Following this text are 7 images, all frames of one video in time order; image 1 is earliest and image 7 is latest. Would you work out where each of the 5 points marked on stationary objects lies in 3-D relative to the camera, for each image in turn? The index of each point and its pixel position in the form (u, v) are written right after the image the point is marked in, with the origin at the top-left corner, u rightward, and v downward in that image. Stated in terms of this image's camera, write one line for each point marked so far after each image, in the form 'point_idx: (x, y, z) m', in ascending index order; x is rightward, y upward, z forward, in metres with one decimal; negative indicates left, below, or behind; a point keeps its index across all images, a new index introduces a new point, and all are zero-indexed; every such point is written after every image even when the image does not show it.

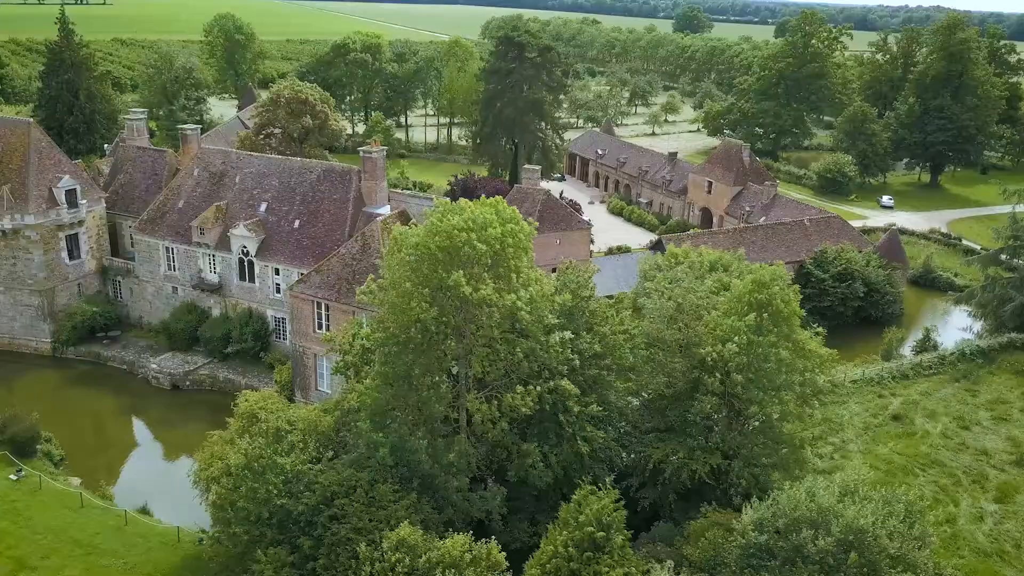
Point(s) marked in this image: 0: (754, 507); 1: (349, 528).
0: (+5.7, -5.2, +19.8) m
1: (-3.8, -5.7, +19.8) m
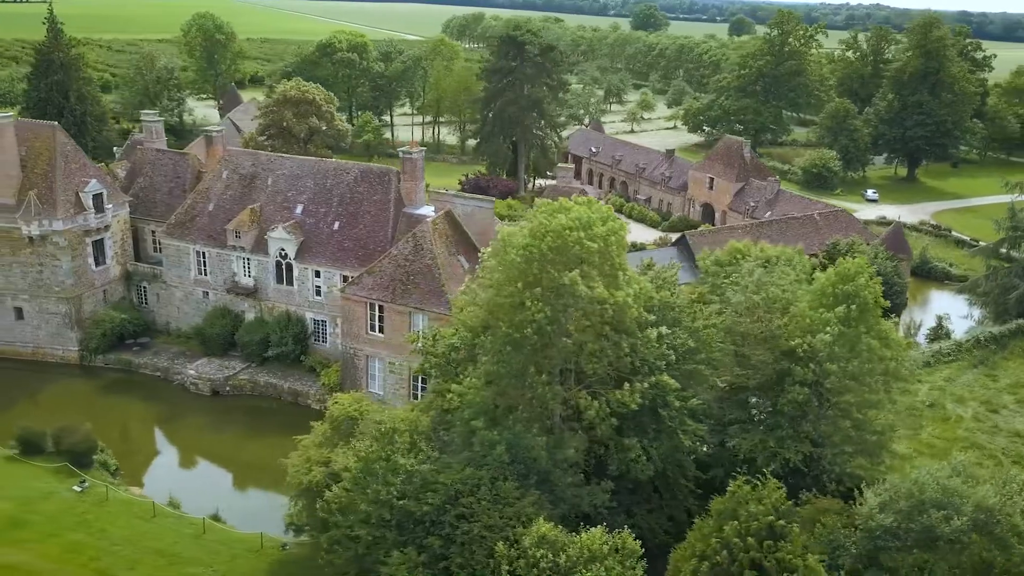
0: (+8.8, -5.0, +20.5) m
1: (-0.7, -5.7, +20.0) m
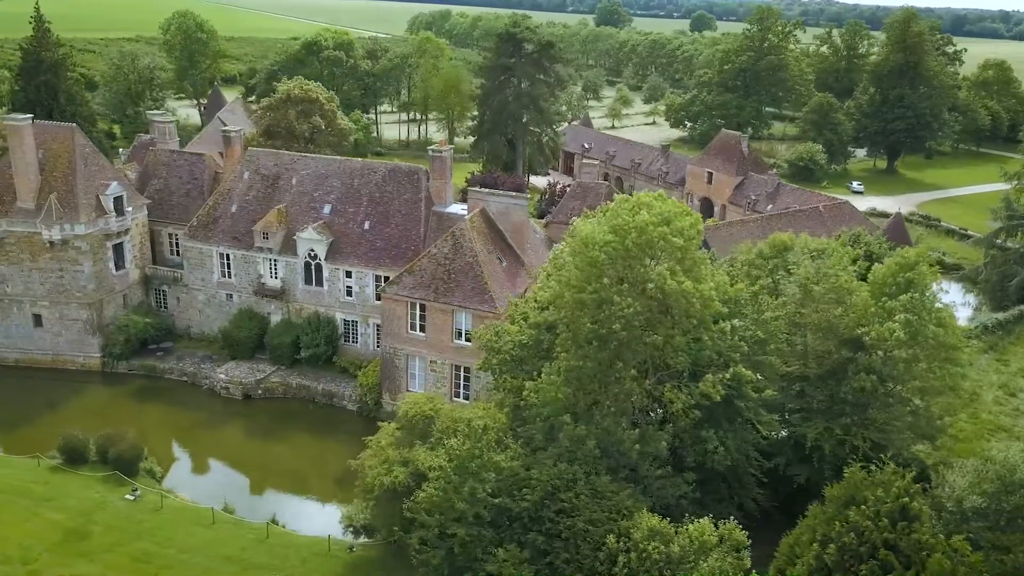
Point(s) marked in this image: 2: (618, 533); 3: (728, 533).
0: (+11.2, -4.7, +21.2) m
1: (+1.7, -5.6, +20.2) m
2: (+2.5, -5.8, +20.0) m
3: (+5.0, -5.7, +19.4) m
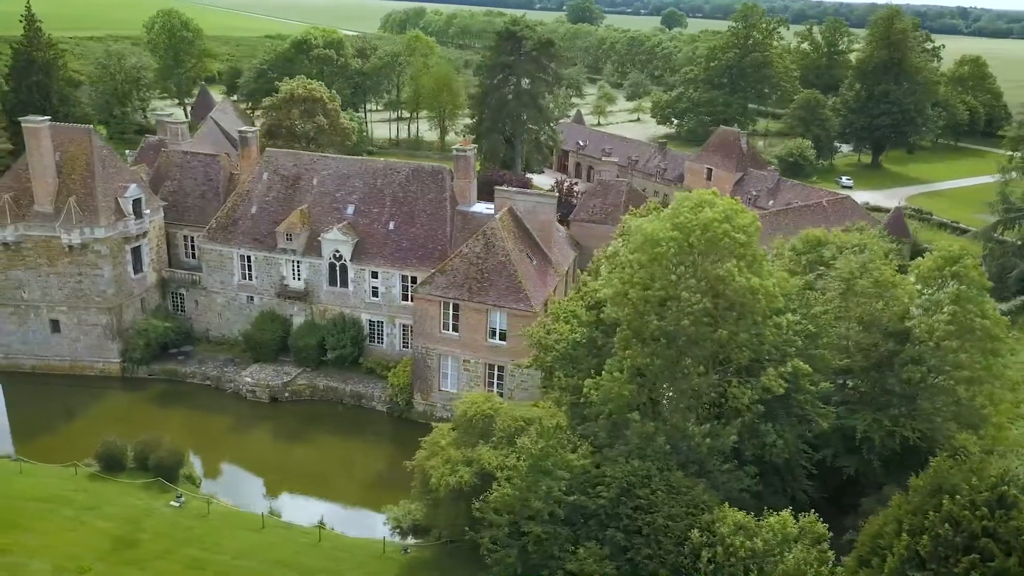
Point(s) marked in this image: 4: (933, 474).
0: (+13.0, -4.5, +21.7) m
1: (+3.7, -5.5, +20.4) m
2: (+4.5, -5.8, +20.2) m
3: (+6.9, -5.6, +19.8) m
4: (+9.0, -4.0, +18.2) m
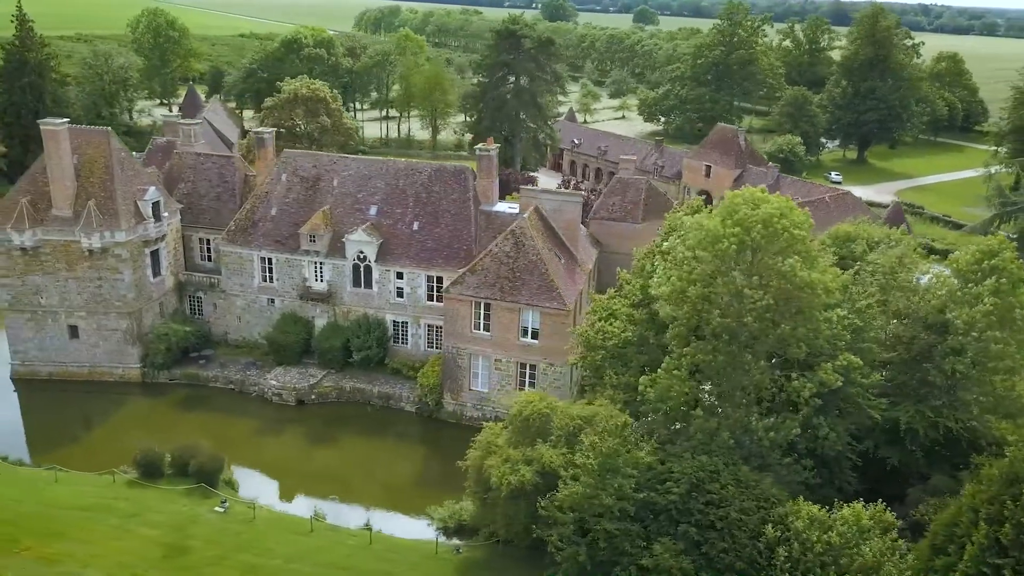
0: (+14.8, -4.3, +22.3) m
1: (+5.5, -5.4, +20.7) m
2: (+6.3, -5.7, +20.5) m
3: (+8.8, -5.4, +20.2) m
4: (+10.9, -3.9, +18.7) m
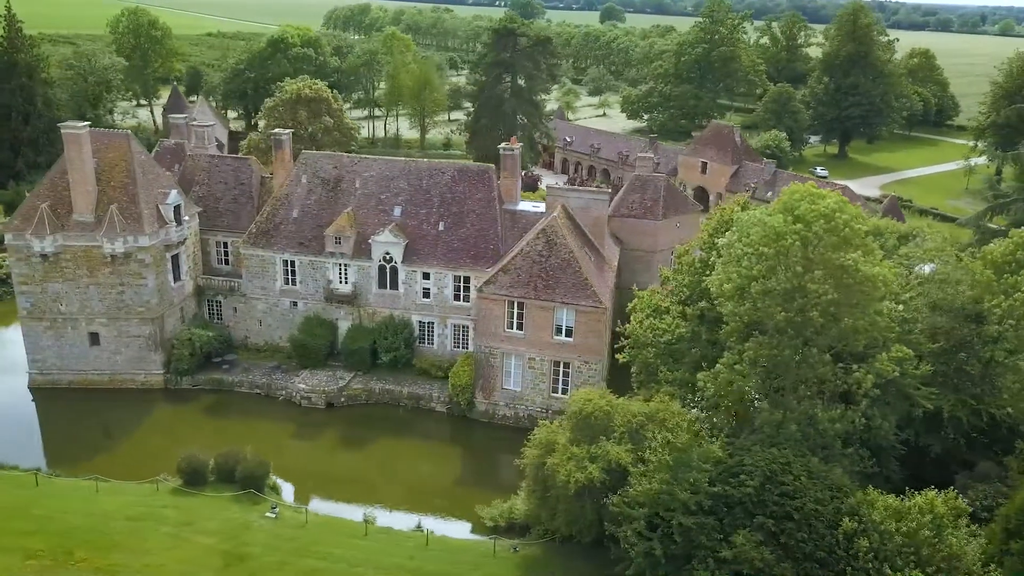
0: (+16.7, -4.0, +23.2) m
1: (+7.5, -5.3, +21.1) m
2: (+8.3, -5.5, +21.0) m
3: (+10.8, -5.3, +20.7) m
4: (+13.0, -3.7, +19.4) m
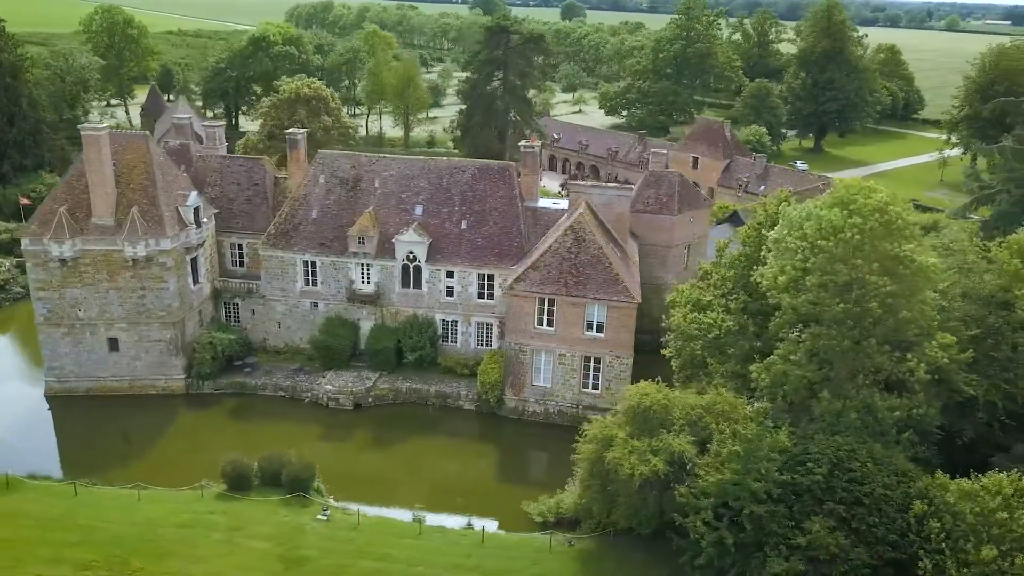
0: (+18.5, -3.6, +24.2) m
1: (+9.5, -5.1, +21.7) m
2: (+10.3, -5.3, +21.6) m
3: (+12.8, -5.0, +21.5) m
4: (+15.0, -3.4, +20.2) m
